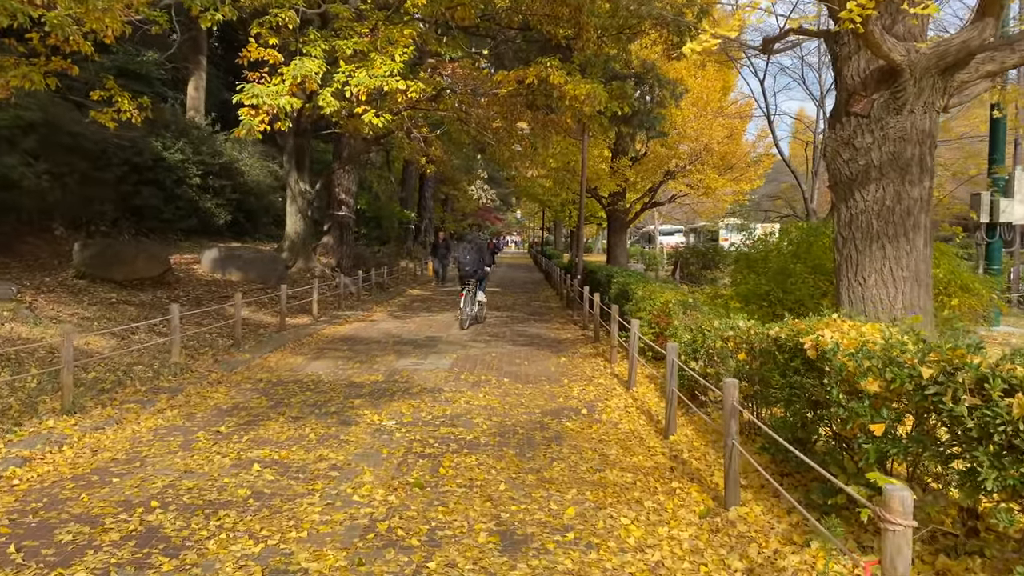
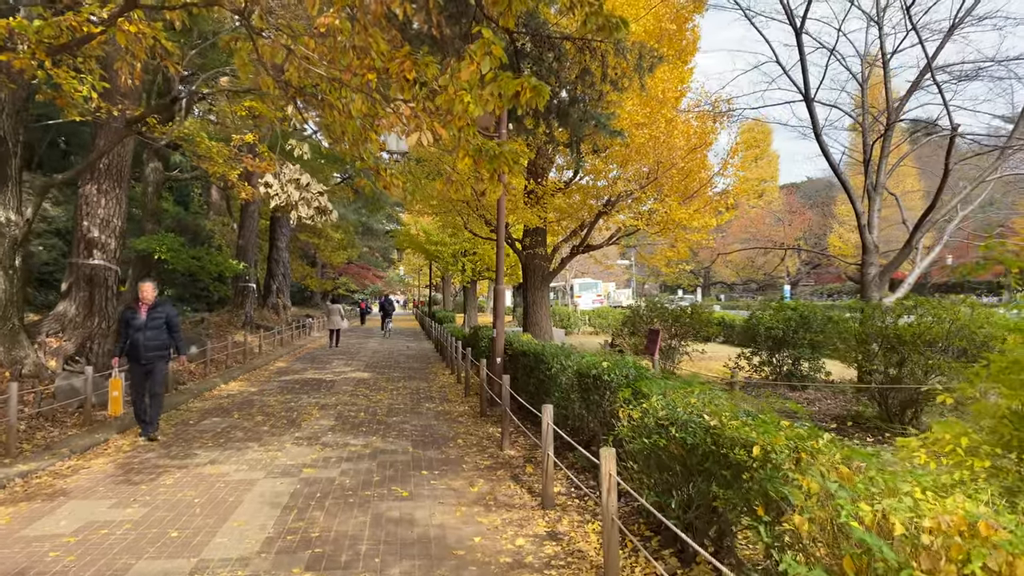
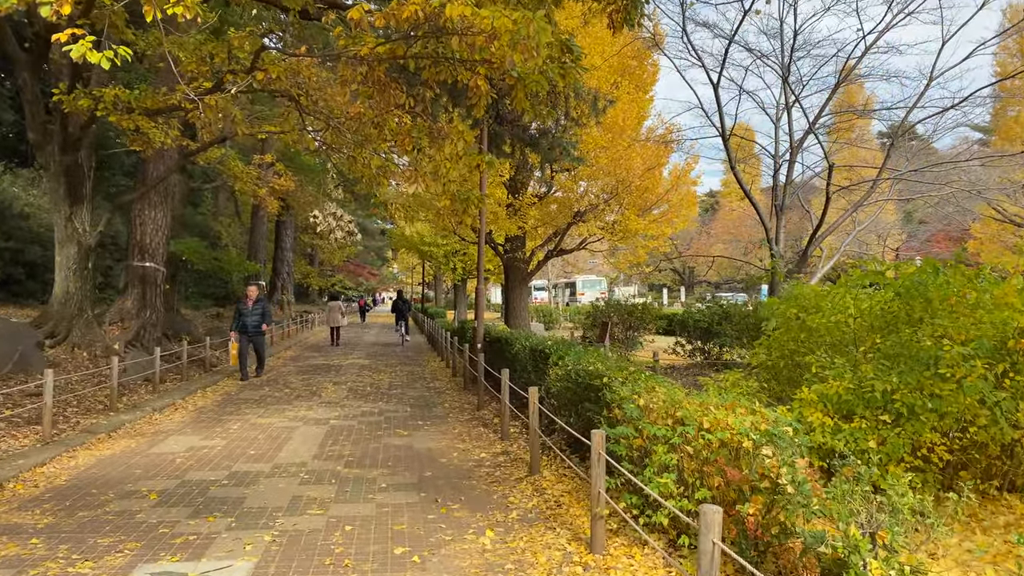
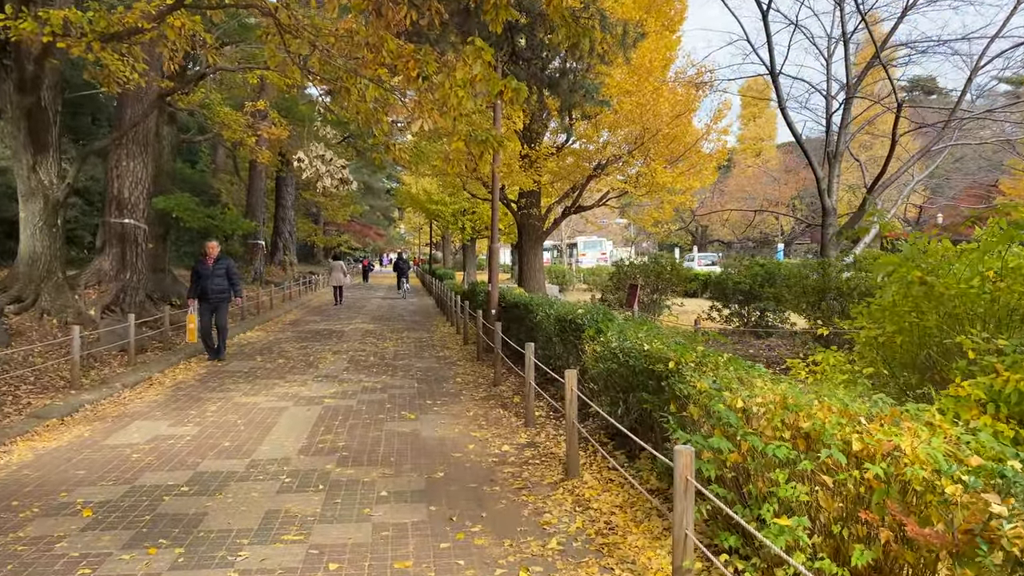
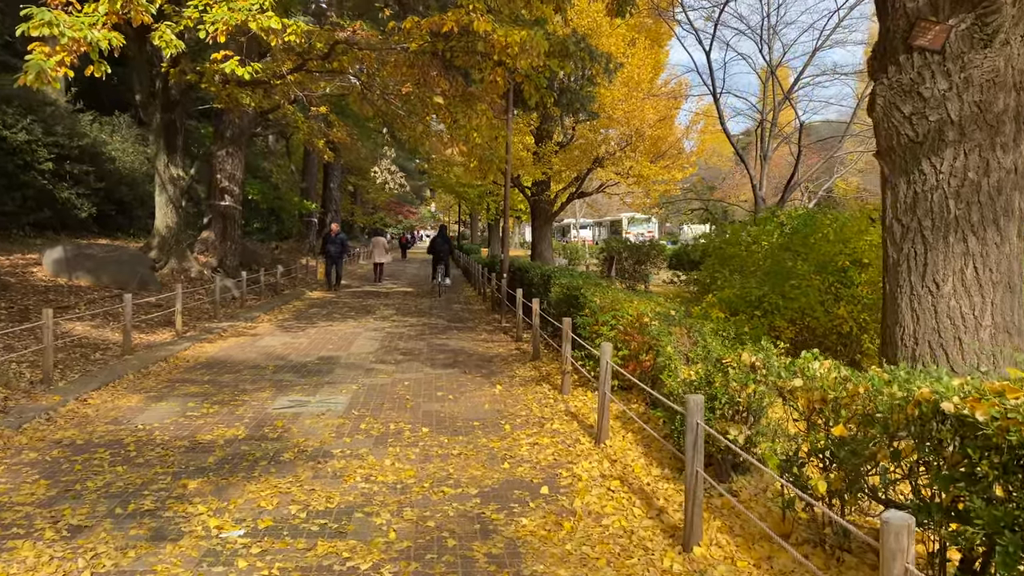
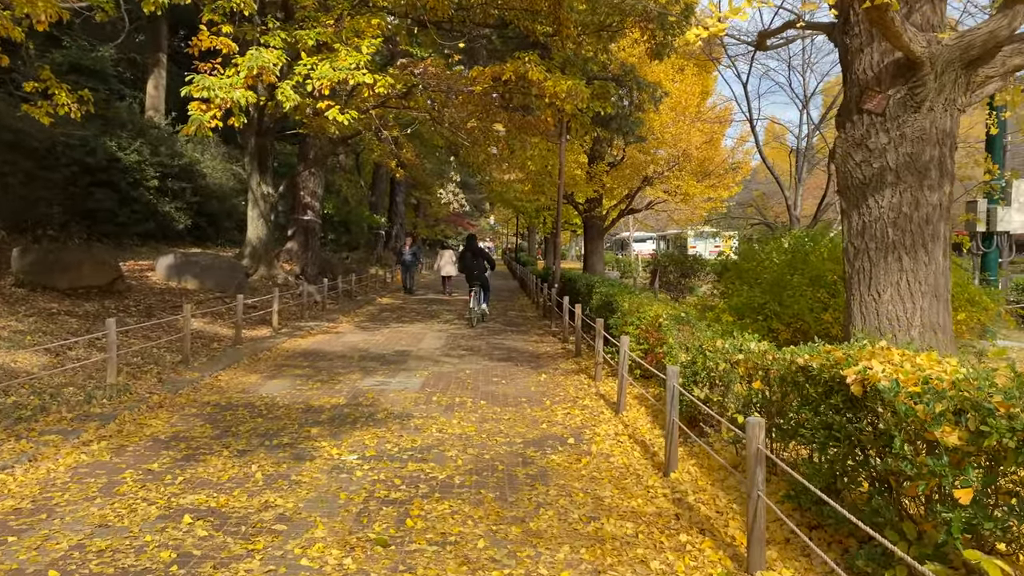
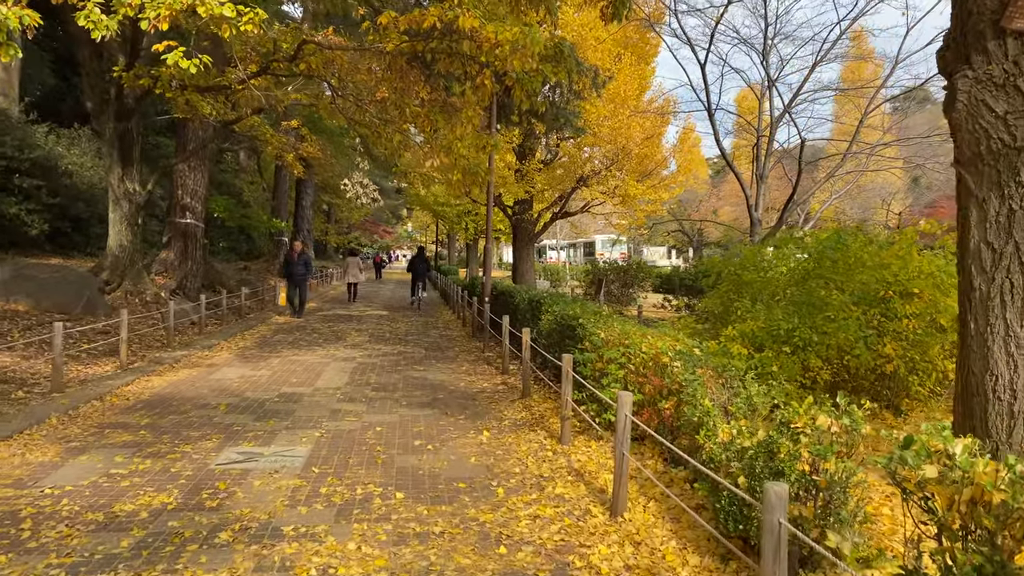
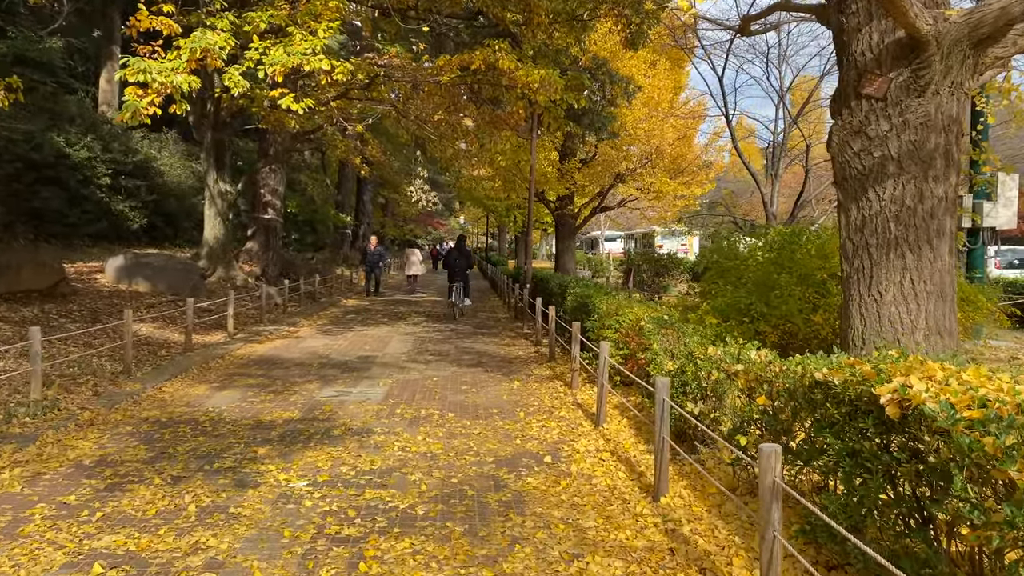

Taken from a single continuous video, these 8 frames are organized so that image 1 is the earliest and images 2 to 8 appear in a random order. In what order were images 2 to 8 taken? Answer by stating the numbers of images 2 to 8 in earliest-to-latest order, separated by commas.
6, 8, 5, 7, 3, 4, 2
